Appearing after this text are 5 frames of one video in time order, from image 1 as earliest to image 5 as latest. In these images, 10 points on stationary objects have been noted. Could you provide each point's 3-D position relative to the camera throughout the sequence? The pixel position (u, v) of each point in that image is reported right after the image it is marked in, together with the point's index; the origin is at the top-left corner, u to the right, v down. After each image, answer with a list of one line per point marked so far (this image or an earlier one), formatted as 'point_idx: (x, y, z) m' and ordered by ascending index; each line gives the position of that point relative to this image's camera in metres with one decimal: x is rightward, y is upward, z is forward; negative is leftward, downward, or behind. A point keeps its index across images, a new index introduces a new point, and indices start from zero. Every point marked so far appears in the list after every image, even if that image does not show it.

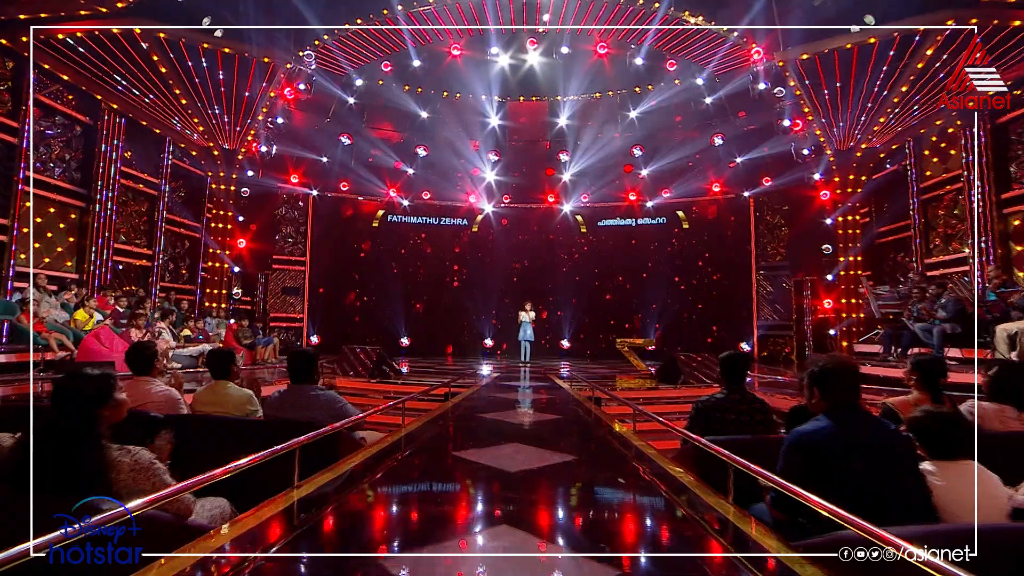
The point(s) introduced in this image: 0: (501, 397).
0: (-0.2, -1.3, +8.6) m
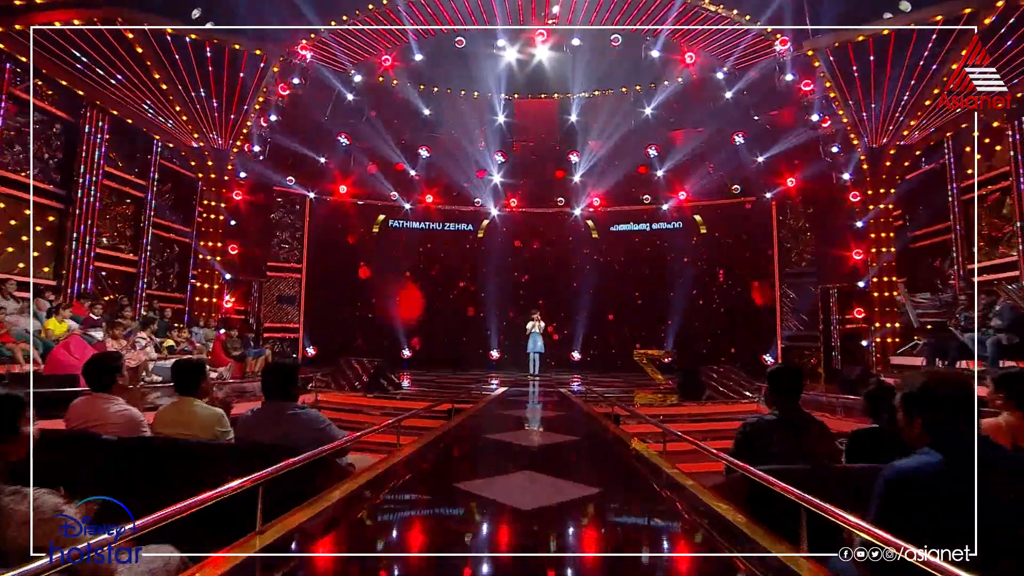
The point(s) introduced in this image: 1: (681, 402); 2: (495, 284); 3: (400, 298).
0: (-0.1, -1.3, +7.8) m
1: (+2.0, -1.4, +8.6) m
2: (-0.3, +0.1, +14.6) m
3: (-2.1, -0.2, +14.2) m
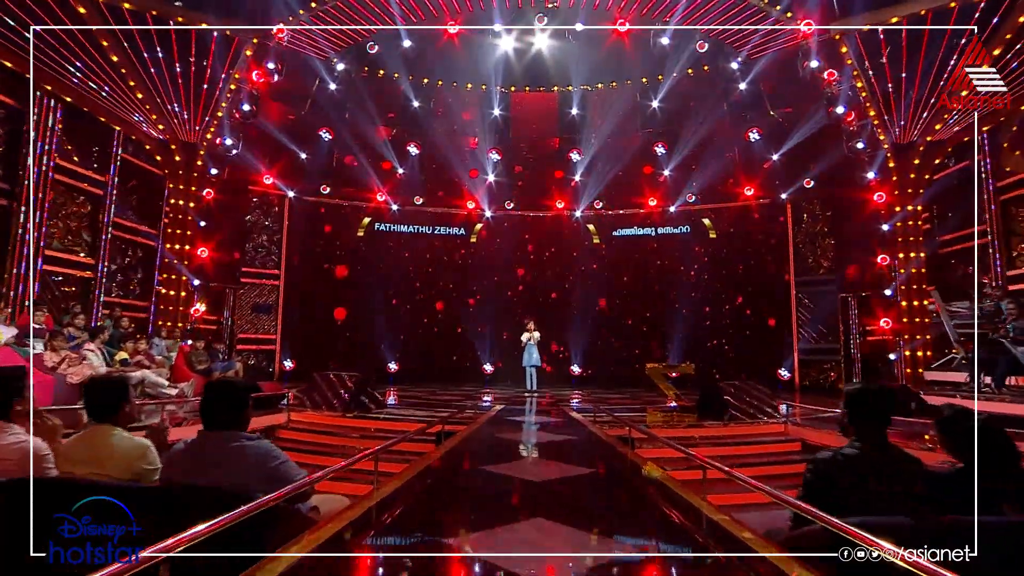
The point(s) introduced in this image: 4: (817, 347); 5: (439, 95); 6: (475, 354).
0: (-0.1, -1.4, +6.8) m
1: (+2.0, -1.4, +7.7) m
2: (-0.4, -0.1, +13.6) m
3: (-2.2, -0.4, +13.2) m
4: (+4.8, -0.9, +11.3) m
5: (-1.3, +3.5, +13.1) m
6: (-0.7, -1.2, +13.6) m
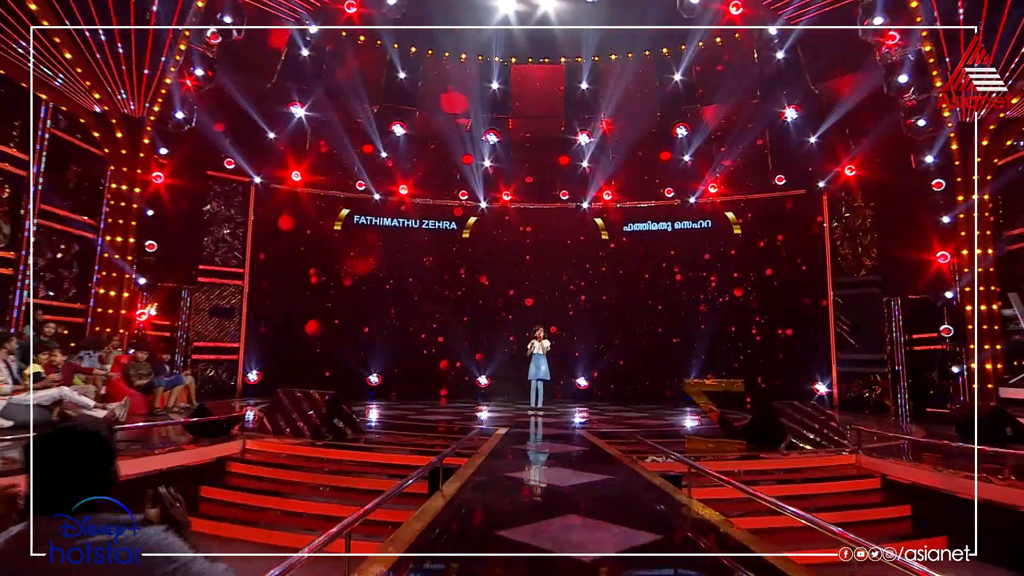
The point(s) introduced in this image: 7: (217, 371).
0: (0.0, -1.4, +5.3) m
1: (+2.1, -1.4, +6.3) m
2: (-0.5, -0.1, +12.1) m
3: (-2.3, -0.4, +11.7) m
4: (+4.8, -0.9, +9.9) m
5: (-1.4, +3.5, +11.7) m
6: (-0.7, -1.3, +12.0) m
7: (-4.2, -1.2, +10.2) m
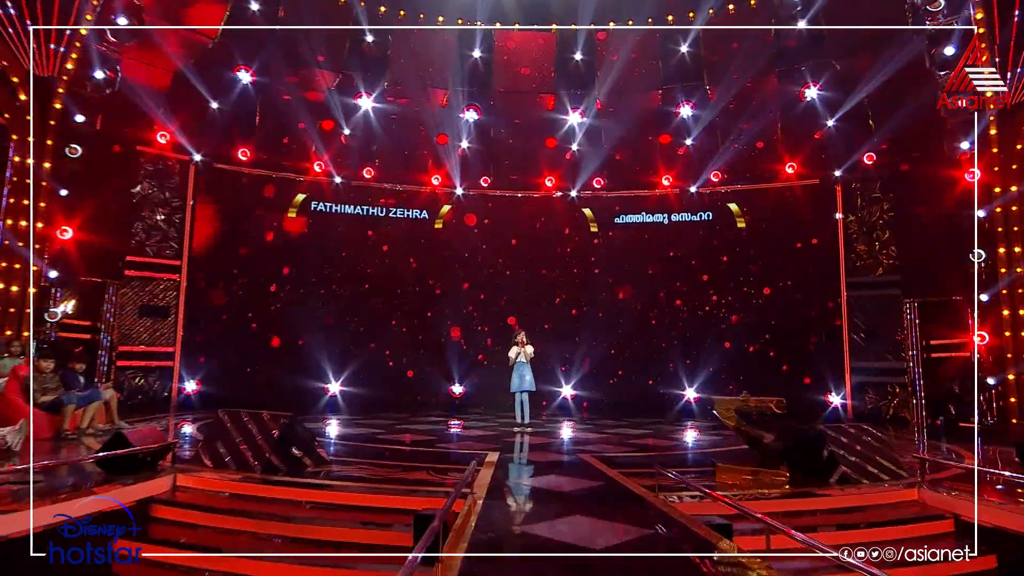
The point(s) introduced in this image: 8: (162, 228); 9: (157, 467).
0: (+0.1, -1.4, +4.2) m
1: (+2.1, -1.4, +5.2) m
2: (-0.9, -0.1, +10.9) m
3: (-2.6, -0.3, +10.3) m
4: (+4.5, -1.0, +9.1) m
5: (-1.7, +3.6, +10.3) m
6: (-1.1, -1.2, +10.8) m
7: (-4.4, -1.1, +8.8) m
8: (-4.4, +0.8, +9.2) m
9: (-2.7, -1.3, +5.5) m
